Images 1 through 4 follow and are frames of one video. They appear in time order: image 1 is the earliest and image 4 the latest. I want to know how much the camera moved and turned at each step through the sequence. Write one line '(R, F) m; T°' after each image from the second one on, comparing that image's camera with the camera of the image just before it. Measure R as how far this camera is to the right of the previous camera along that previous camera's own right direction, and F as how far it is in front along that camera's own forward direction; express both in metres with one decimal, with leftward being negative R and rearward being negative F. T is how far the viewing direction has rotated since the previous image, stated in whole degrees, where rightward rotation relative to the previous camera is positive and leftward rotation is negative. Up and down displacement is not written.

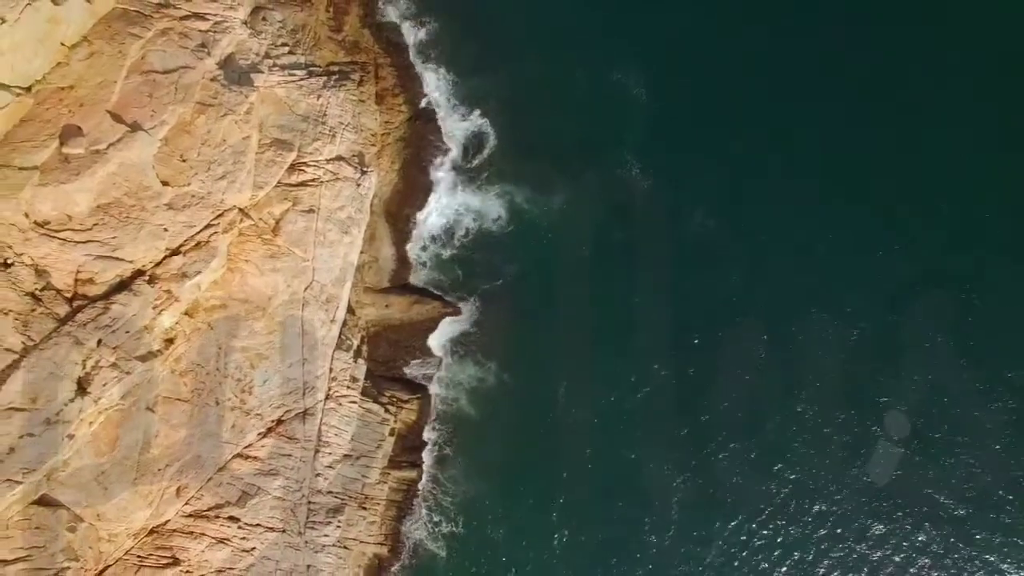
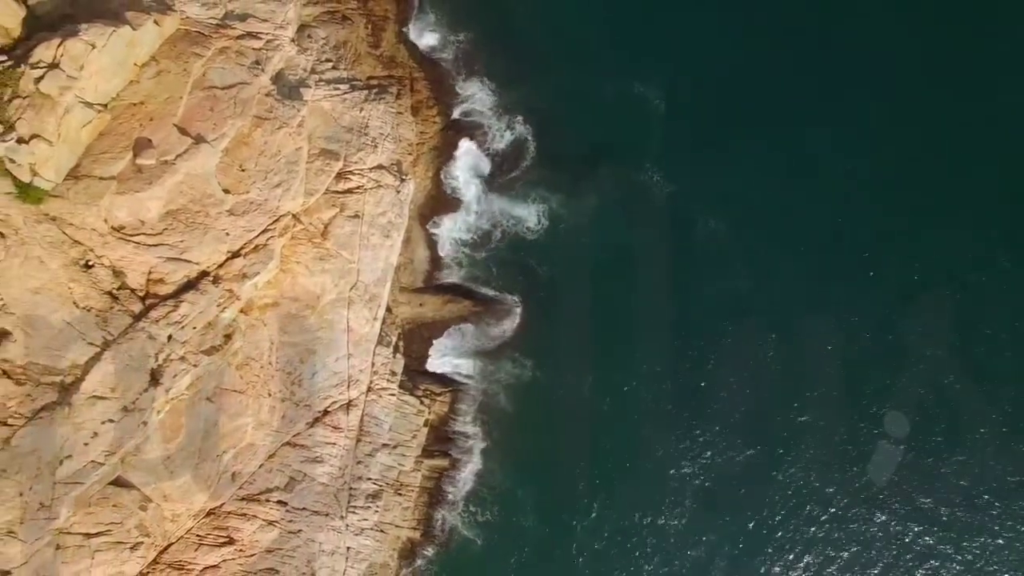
(-1.4, -2.6) m; 0°
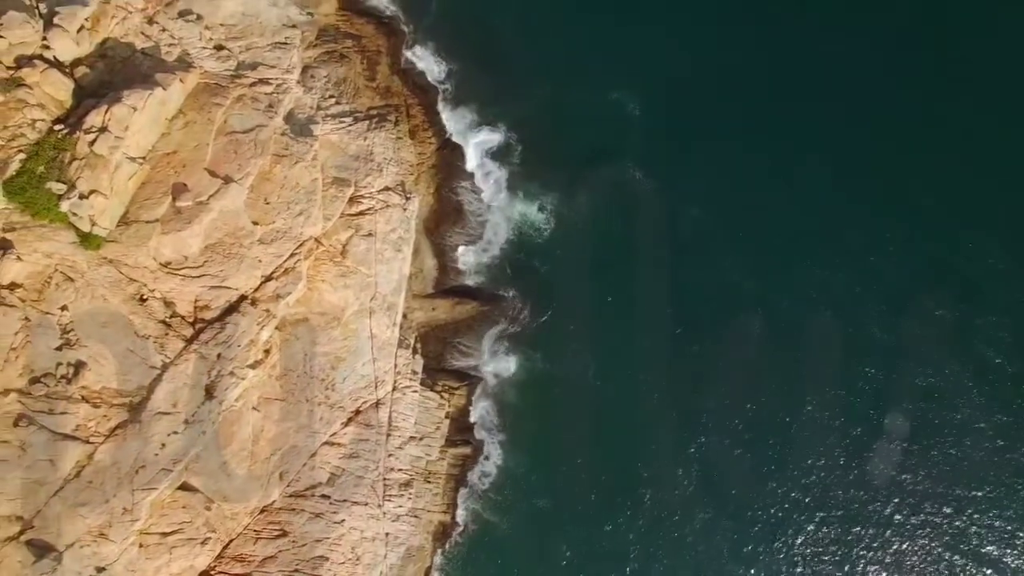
(-0.1, -4.3) m; 0°
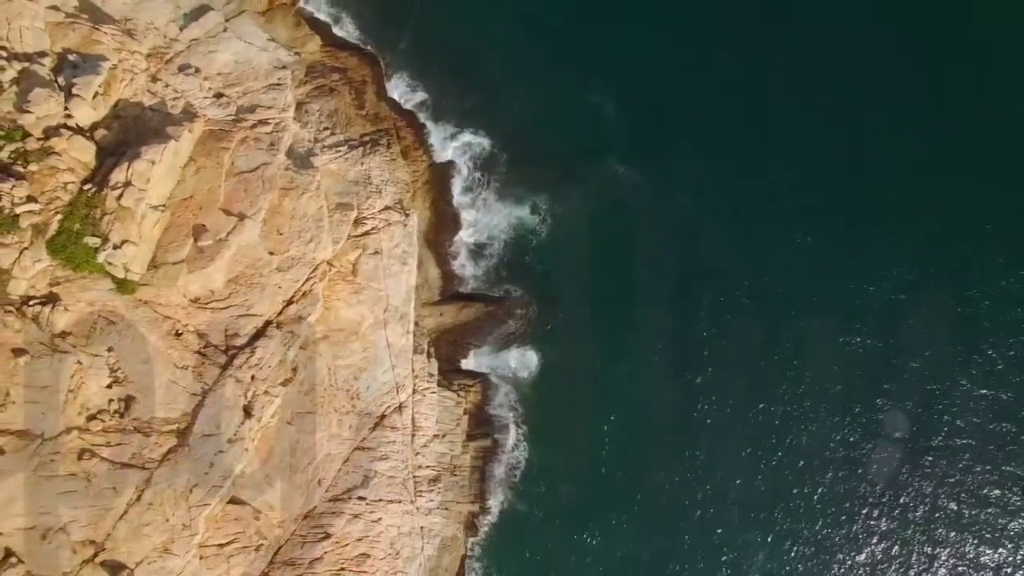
(+0.2, -3.2) m; 0°
